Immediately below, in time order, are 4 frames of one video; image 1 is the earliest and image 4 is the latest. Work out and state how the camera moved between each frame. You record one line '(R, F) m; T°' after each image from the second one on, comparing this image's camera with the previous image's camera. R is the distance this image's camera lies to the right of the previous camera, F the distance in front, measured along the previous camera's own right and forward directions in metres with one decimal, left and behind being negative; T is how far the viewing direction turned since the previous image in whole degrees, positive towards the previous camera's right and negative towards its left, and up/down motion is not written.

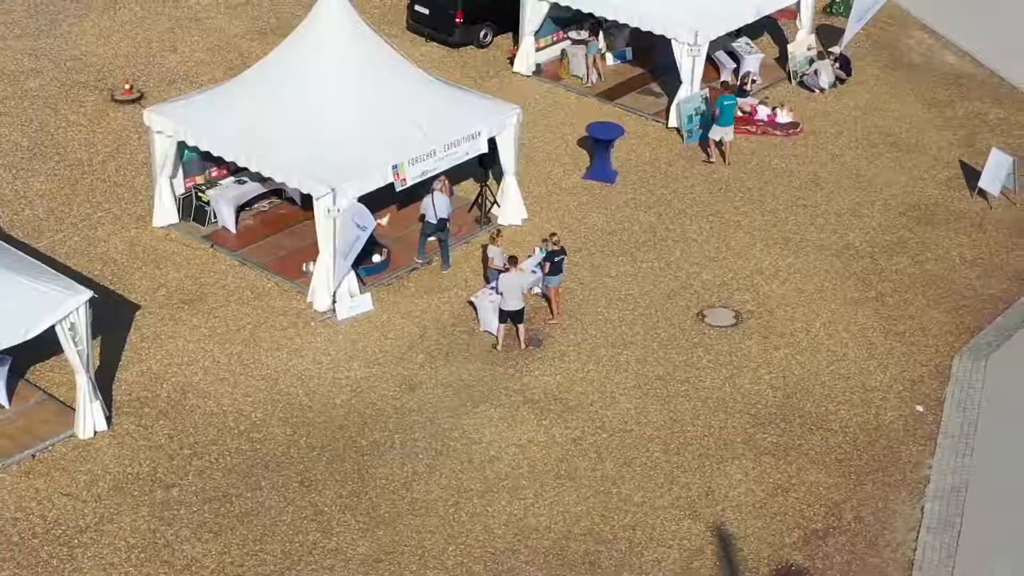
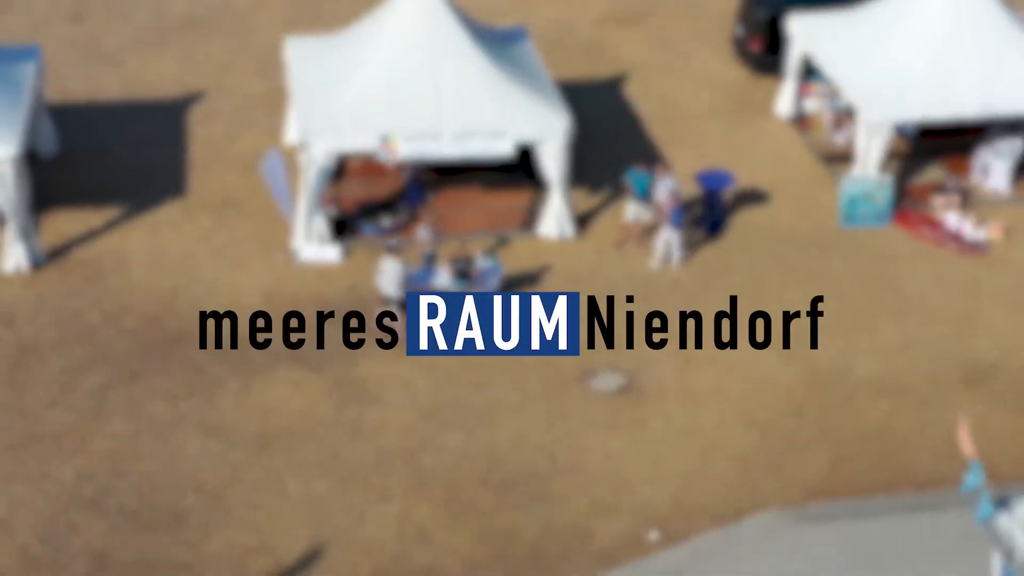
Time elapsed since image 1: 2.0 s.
(+8.6, +2.8) m; -34°
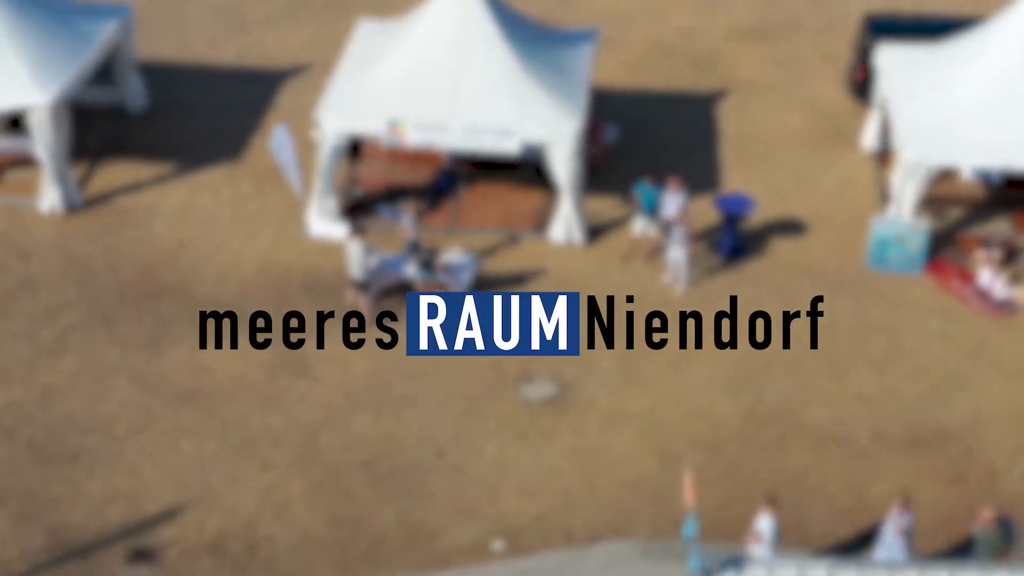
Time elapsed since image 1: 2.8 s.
(+3.6, +0.5) m; -14°
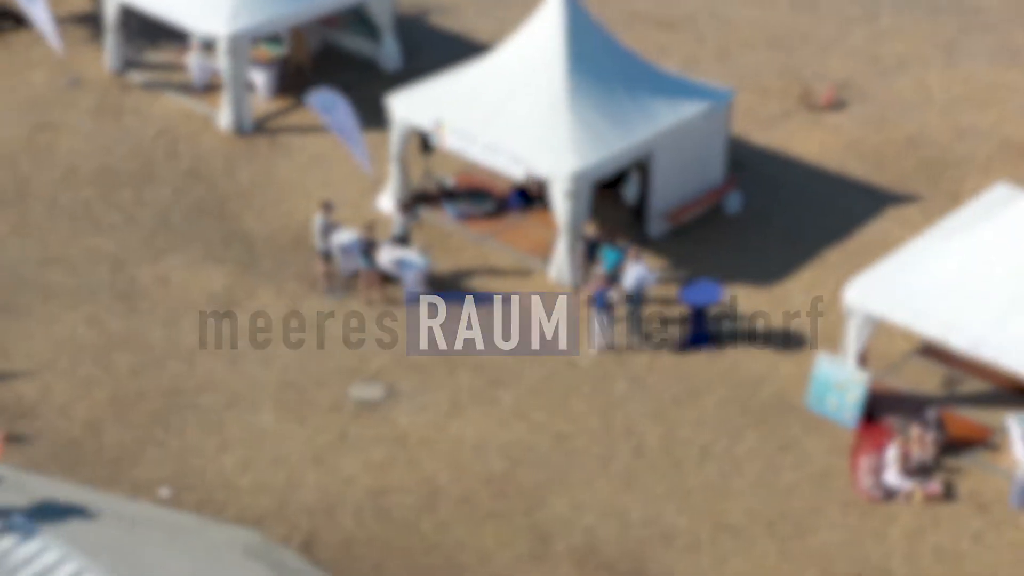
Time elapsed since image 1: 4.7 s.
(+8.3, +2.2) m; -32°
